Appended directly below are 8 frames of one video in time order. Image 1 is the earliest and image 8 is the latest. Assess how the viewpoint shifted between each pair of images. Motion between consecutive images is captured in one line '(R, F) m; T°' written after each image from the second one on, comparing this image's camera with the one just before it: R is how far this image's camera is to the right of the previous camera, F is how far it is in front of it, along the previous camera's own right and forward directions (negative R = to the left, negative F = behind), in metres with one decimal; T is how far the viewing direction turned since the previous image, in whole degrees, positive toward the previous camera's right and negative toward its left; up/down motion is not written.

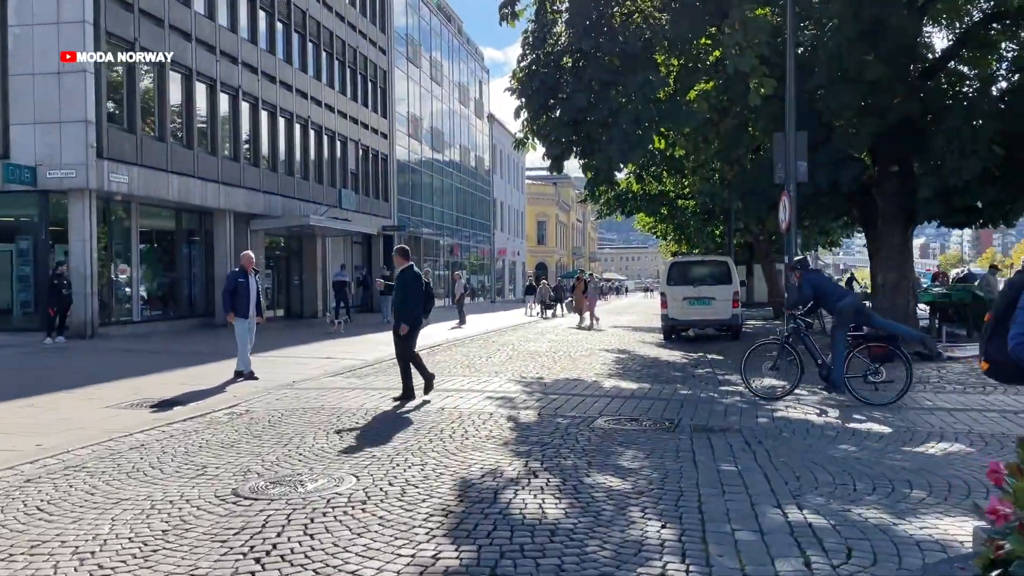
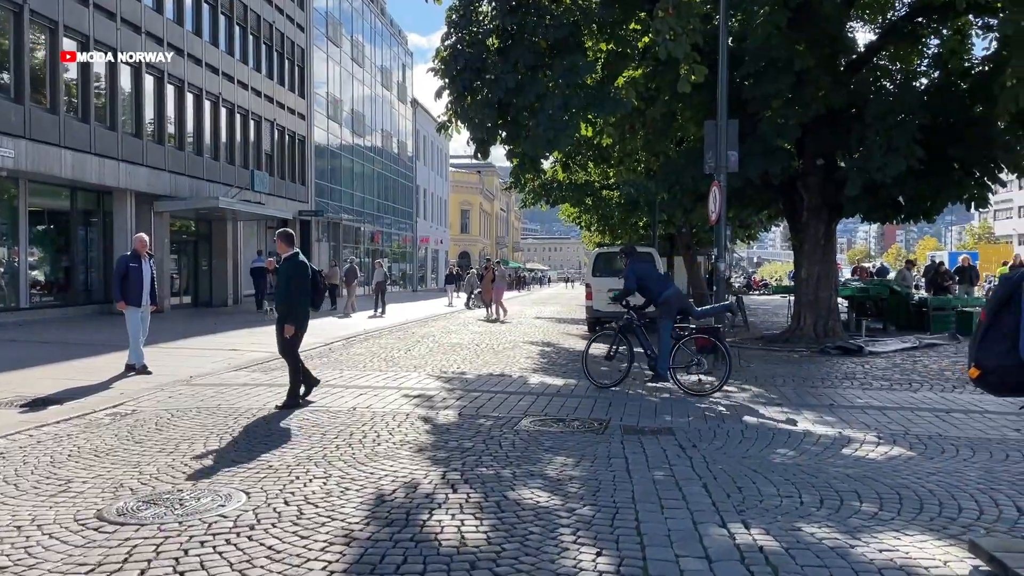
(0.0, +0.7) m; +5°
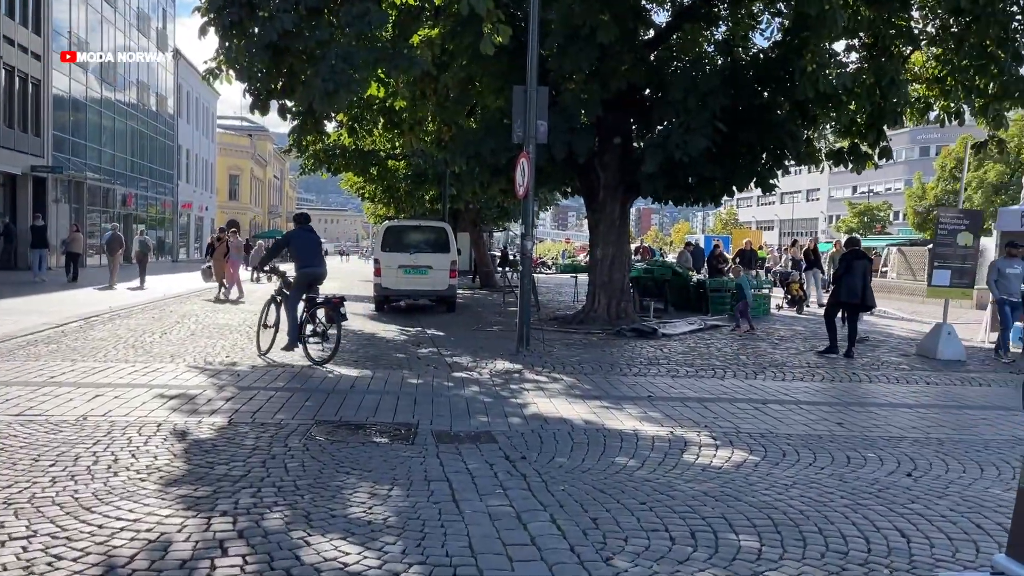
(-0.1, +1.3) m; +15°
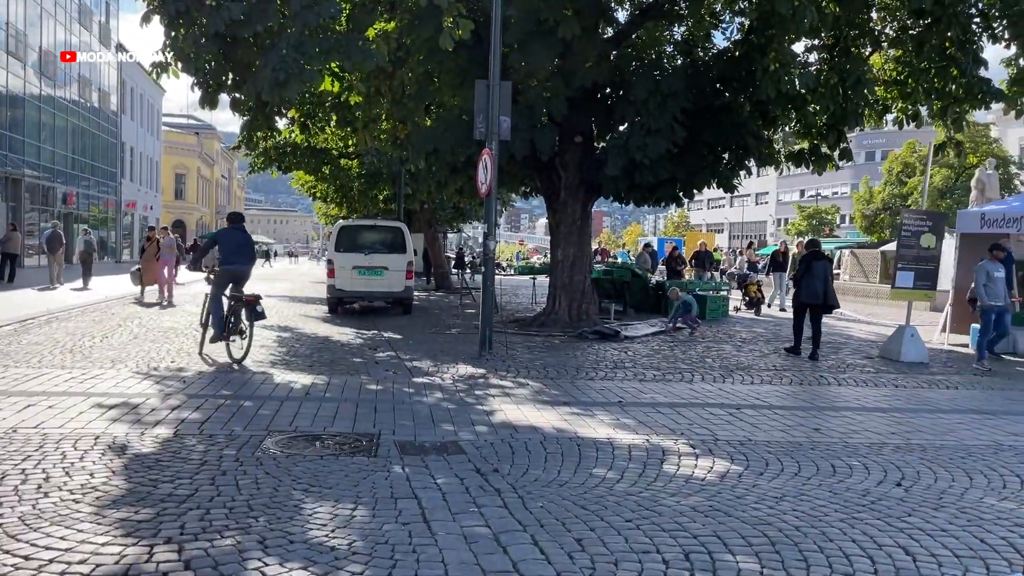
(-0.1, +0.4) m; +3°
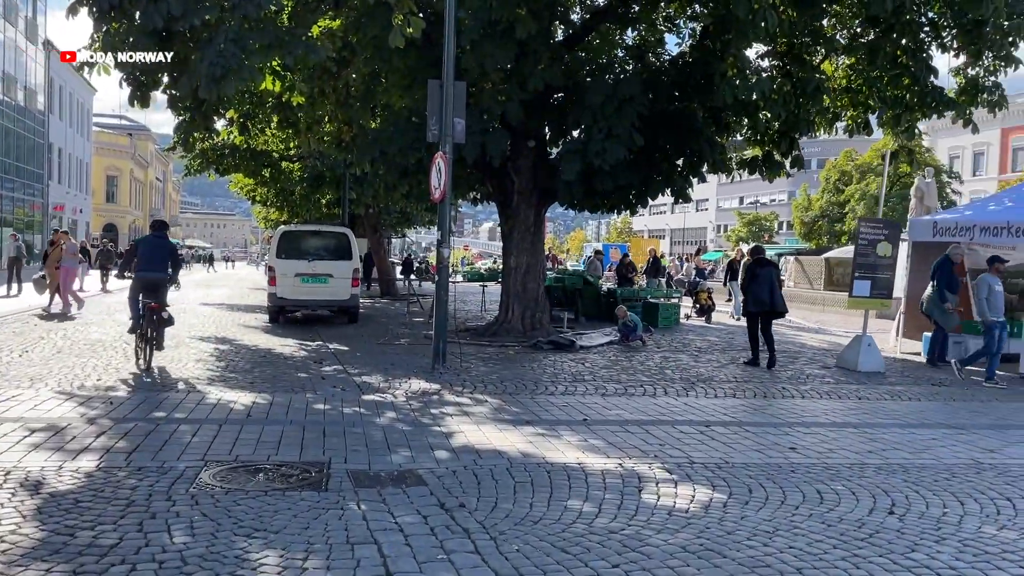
(-0.1, +0.5) m; +4°
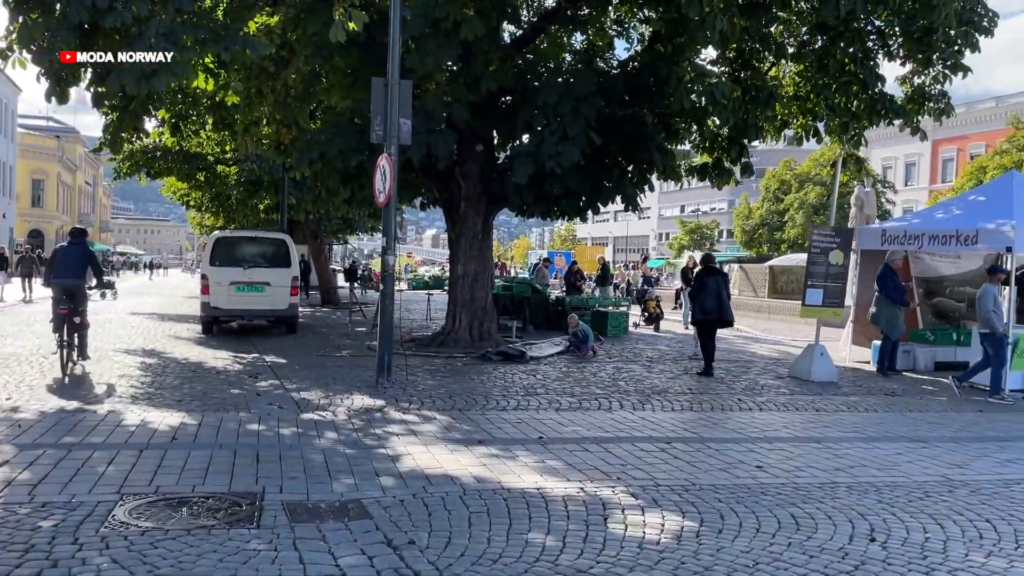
(-0.1, +0.5) m; +4°
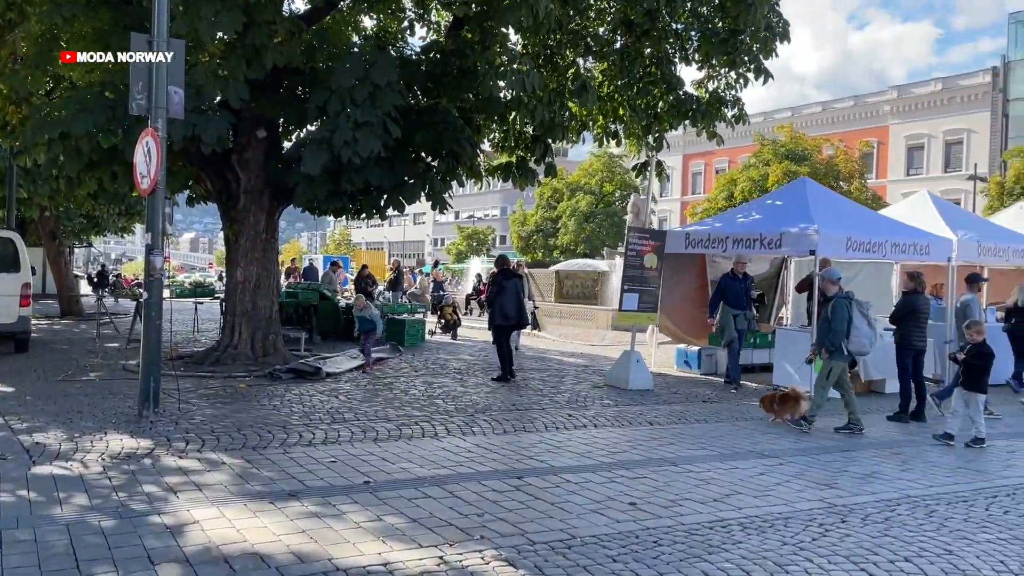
(-0.3, +1.4) m; +15°
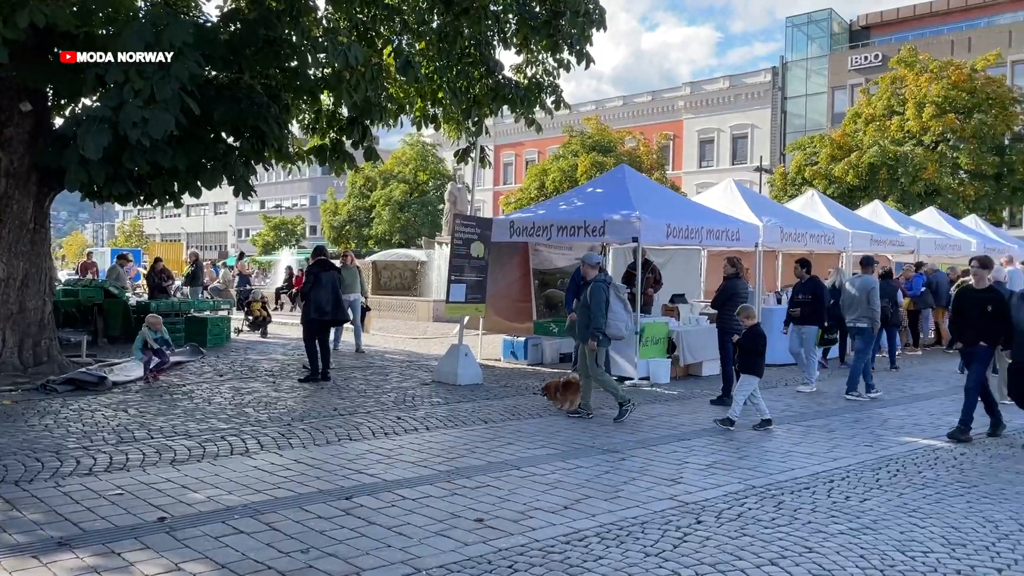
(-0.1, +0.7) m; +13°
